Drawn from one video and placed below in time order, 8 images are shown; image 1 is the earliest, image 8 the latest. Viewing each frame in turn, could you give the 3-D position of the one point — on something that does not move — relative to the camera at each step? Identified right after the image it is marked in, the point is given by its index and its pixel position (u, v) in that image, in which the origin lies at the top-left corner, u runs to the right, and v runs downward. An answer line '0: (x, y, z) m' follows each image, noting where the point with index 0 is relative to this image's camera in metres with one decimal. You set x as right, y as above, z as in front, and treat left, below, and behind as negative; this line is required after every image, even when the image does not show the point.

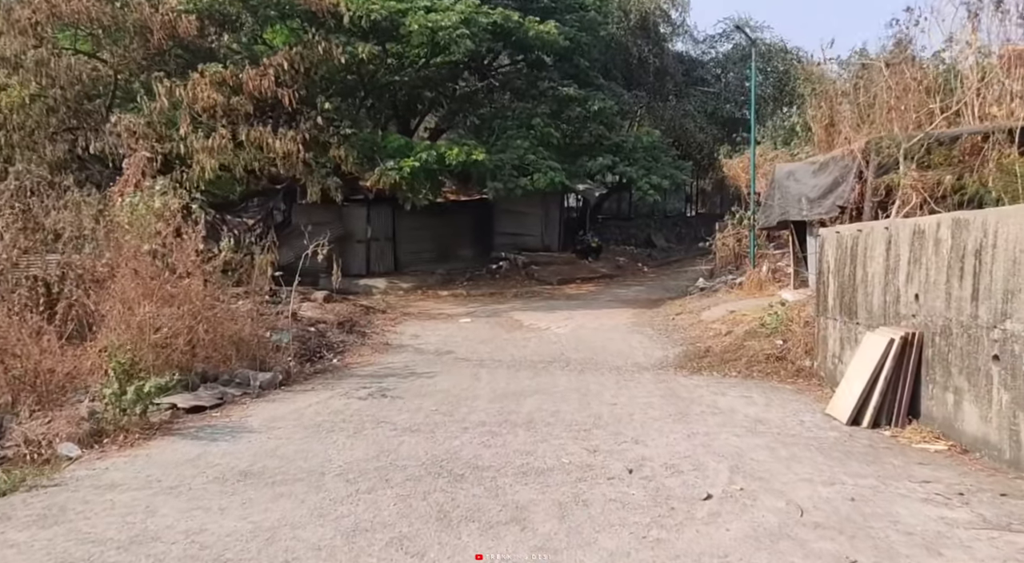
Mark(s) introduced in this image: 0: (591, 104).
0: (+1.7, +4.0, +18.4) m
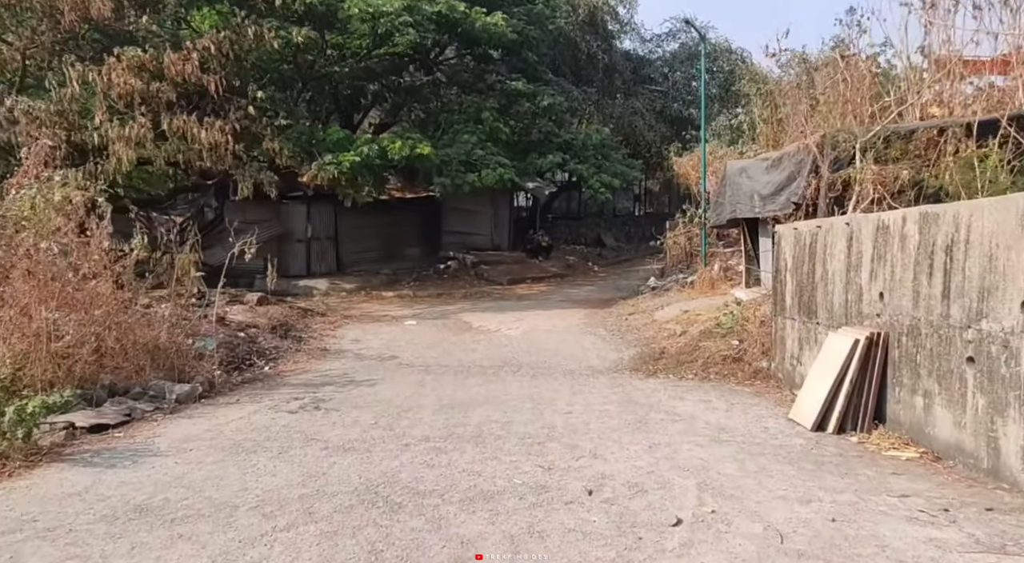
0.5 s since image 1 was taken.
0: (+0.6, +4.0, +18.0) m
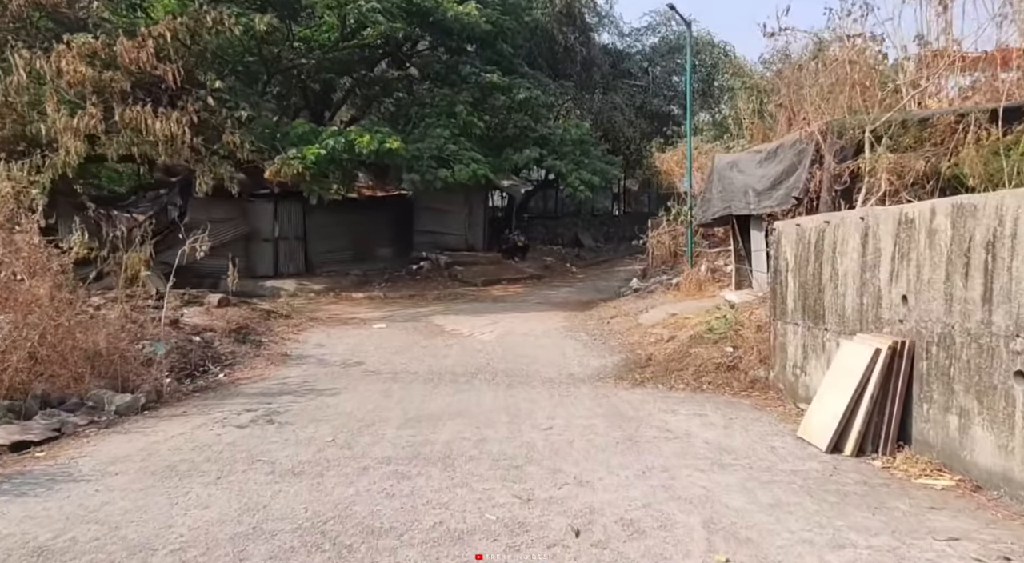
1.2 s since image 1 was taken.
0: (+0.1, +4.0, +17.2) m
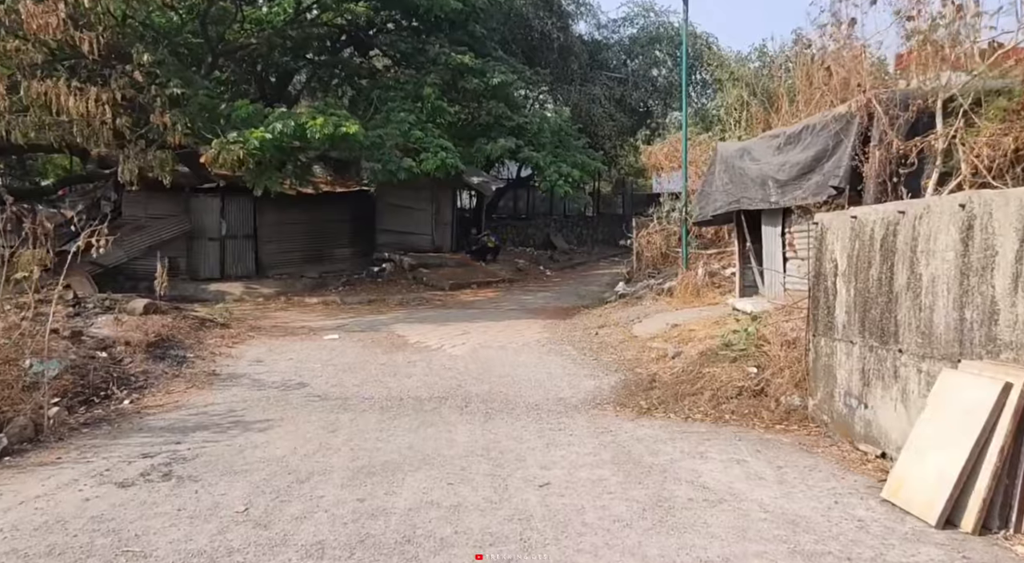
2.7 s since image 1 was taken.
0: (-0.4, +3.9, +15.6) m
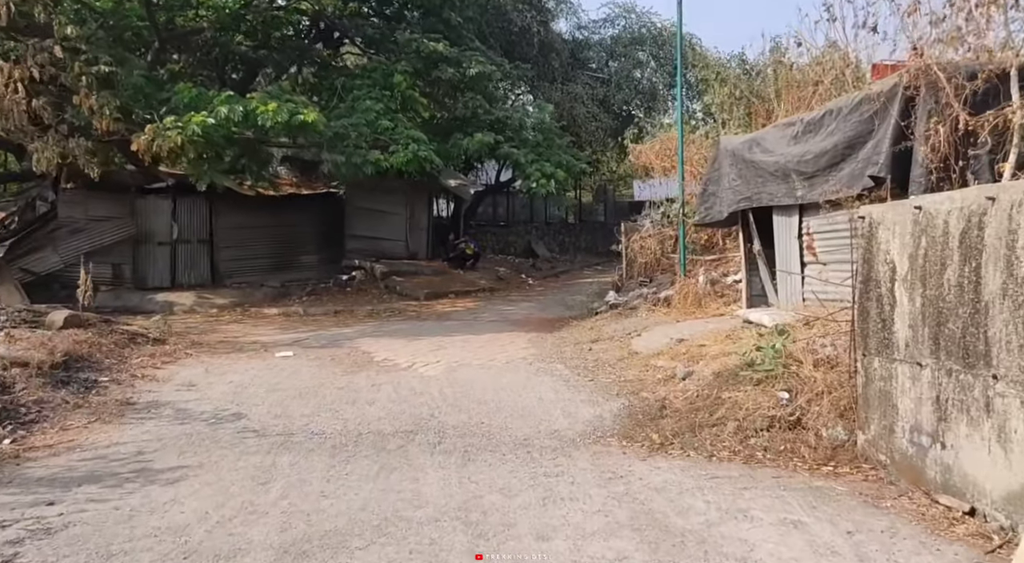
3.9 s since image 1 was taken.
0: (-0.8, +3.8, +14.3) m
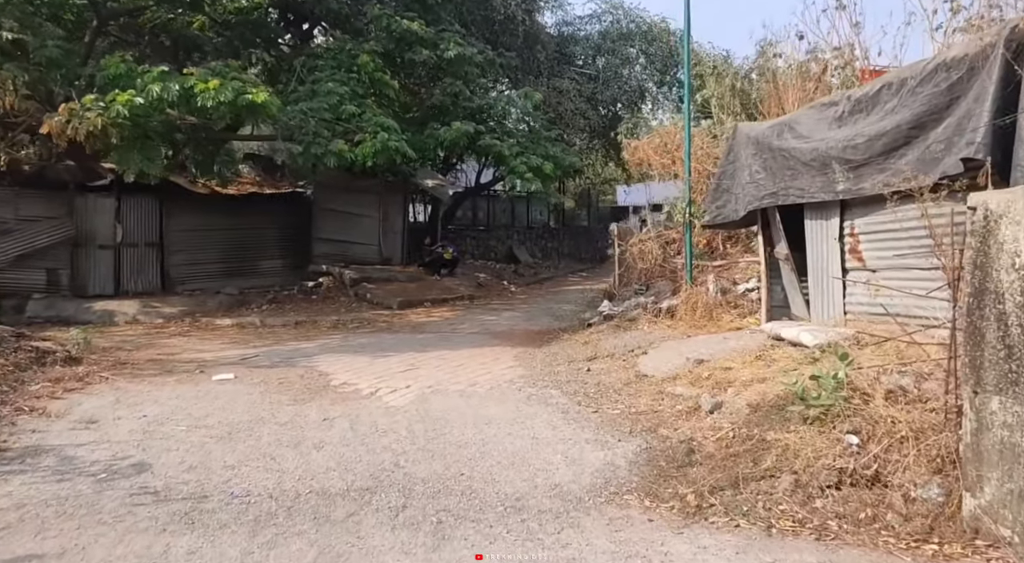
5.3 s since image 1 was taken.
0: (-1.1, +3.6, +12.8) m
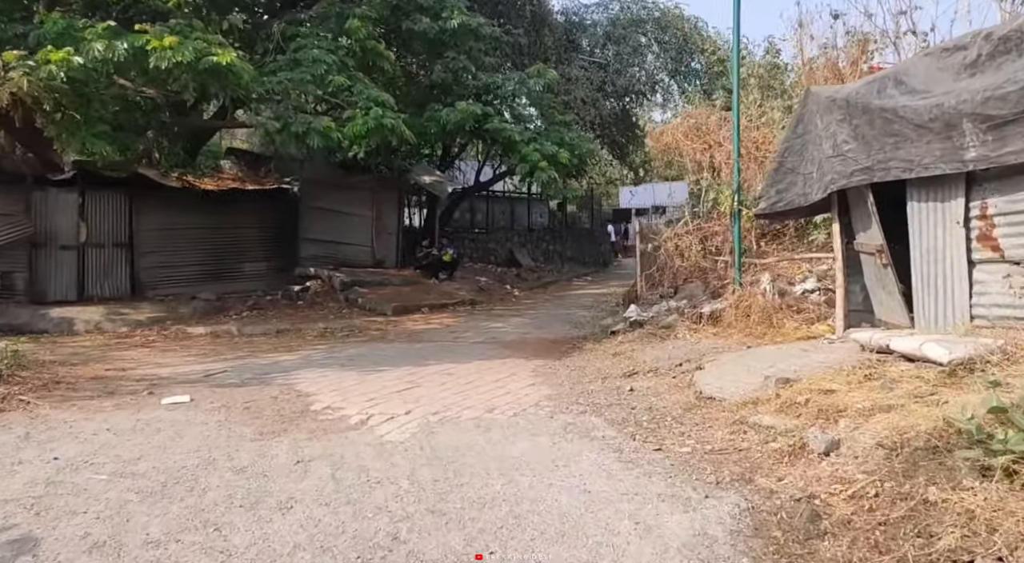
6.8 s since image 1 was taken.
0: (-0.9, +3.6, +11.3) m
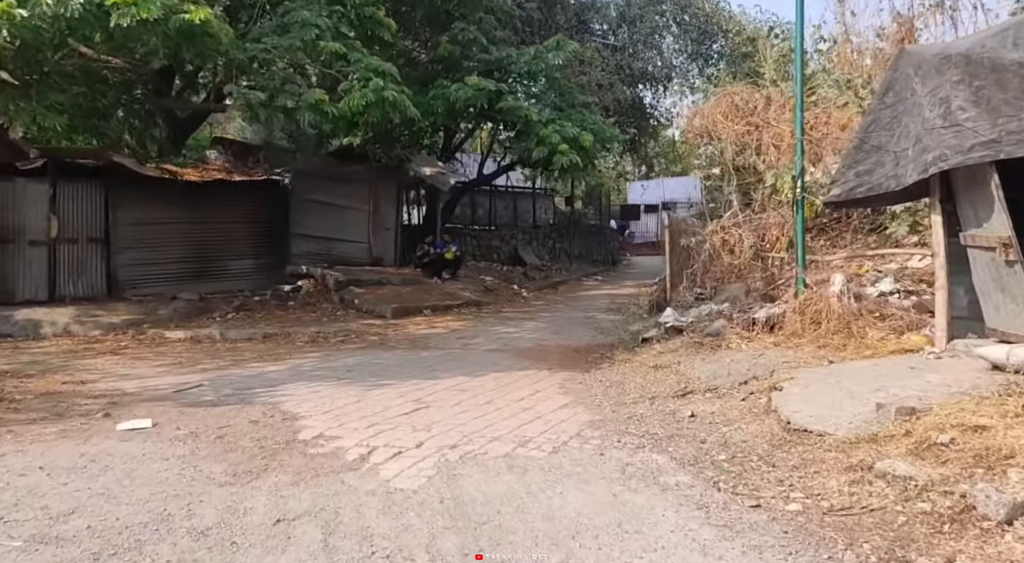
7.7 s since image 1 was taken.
0: (-0.7, +3.6, +10.0) m
